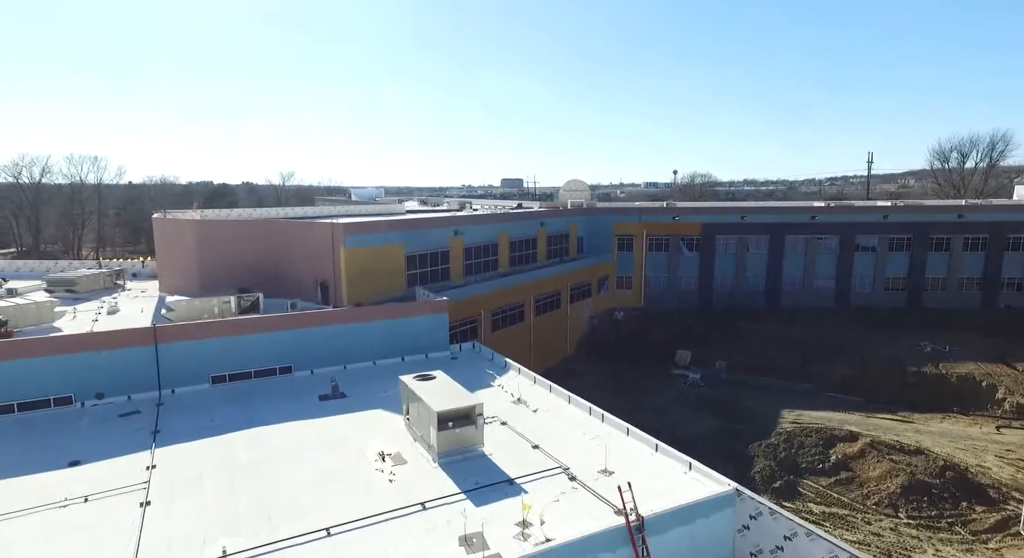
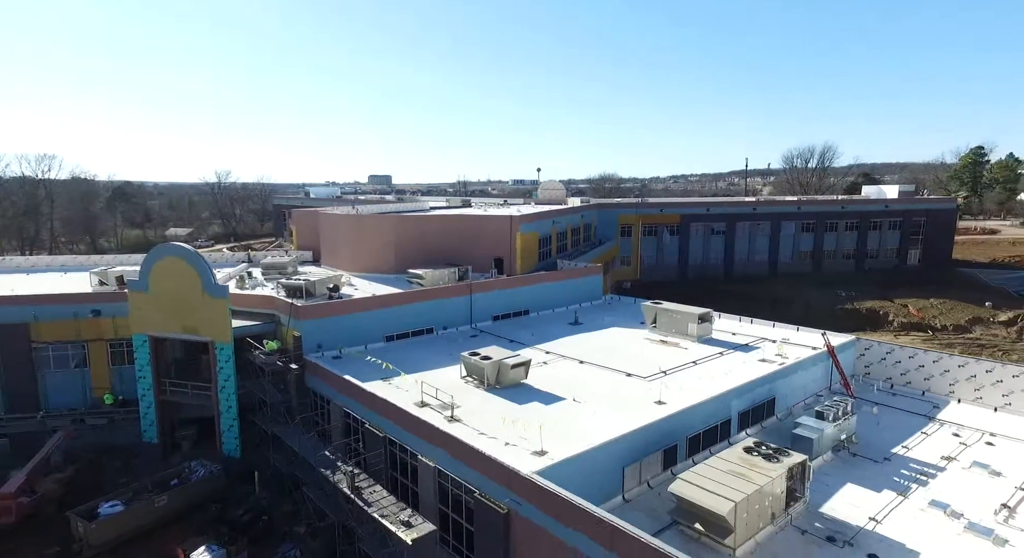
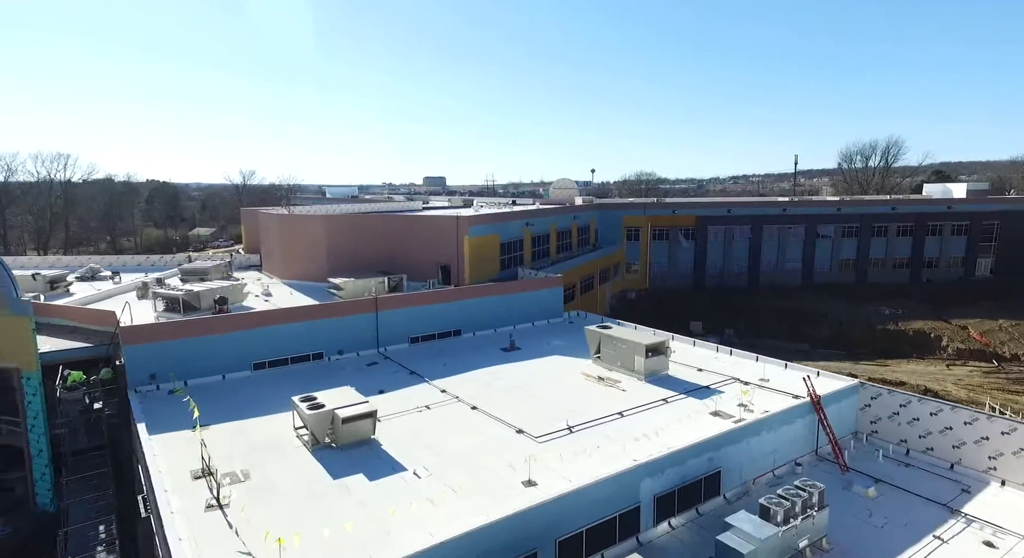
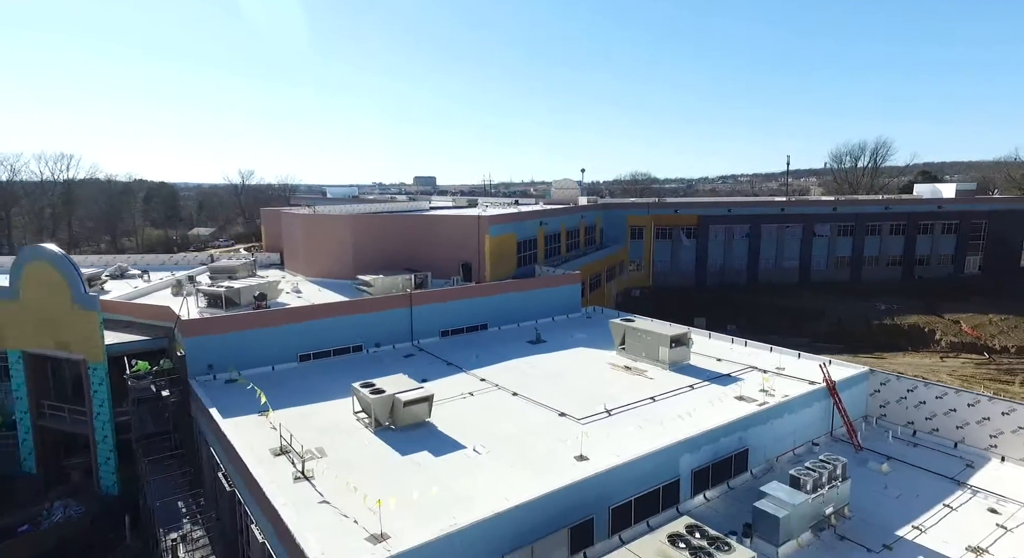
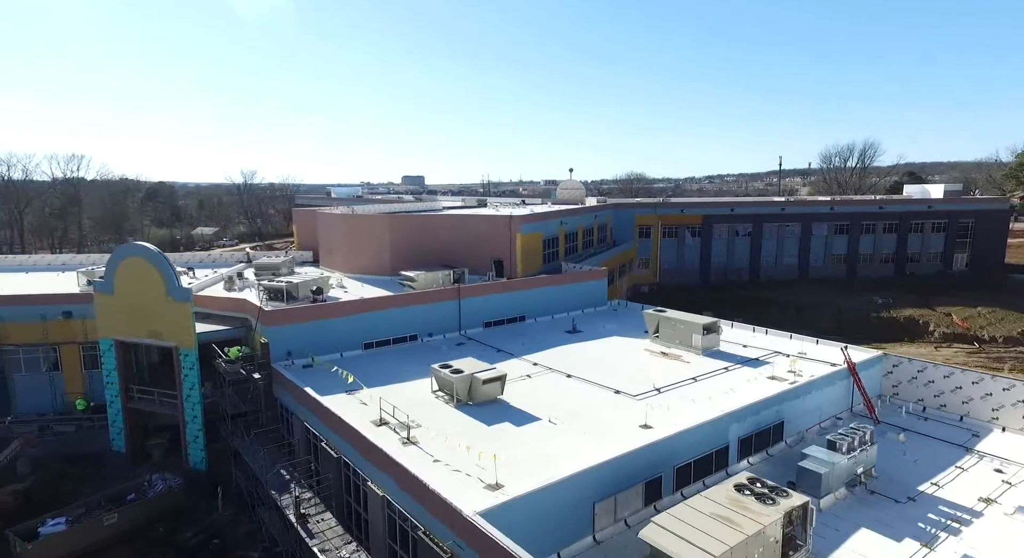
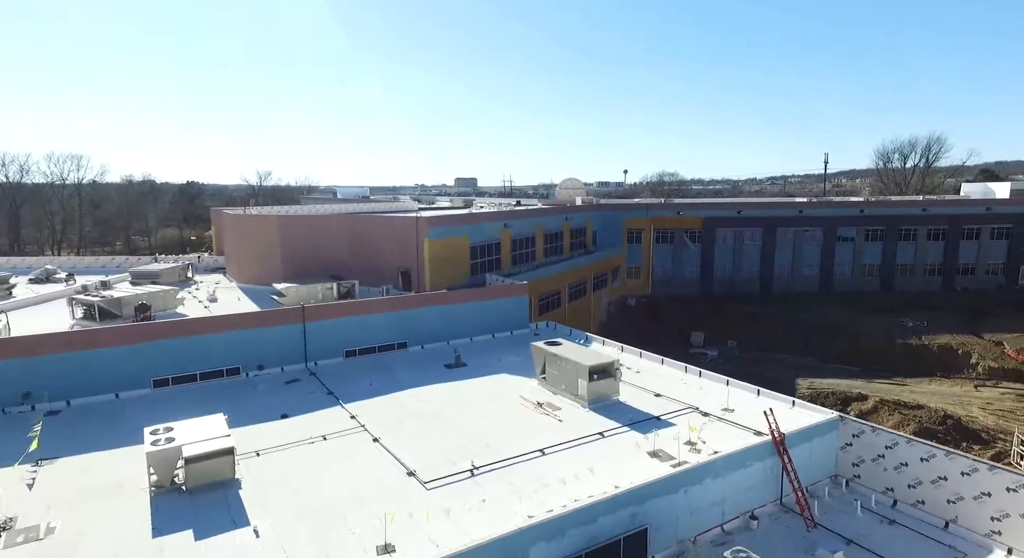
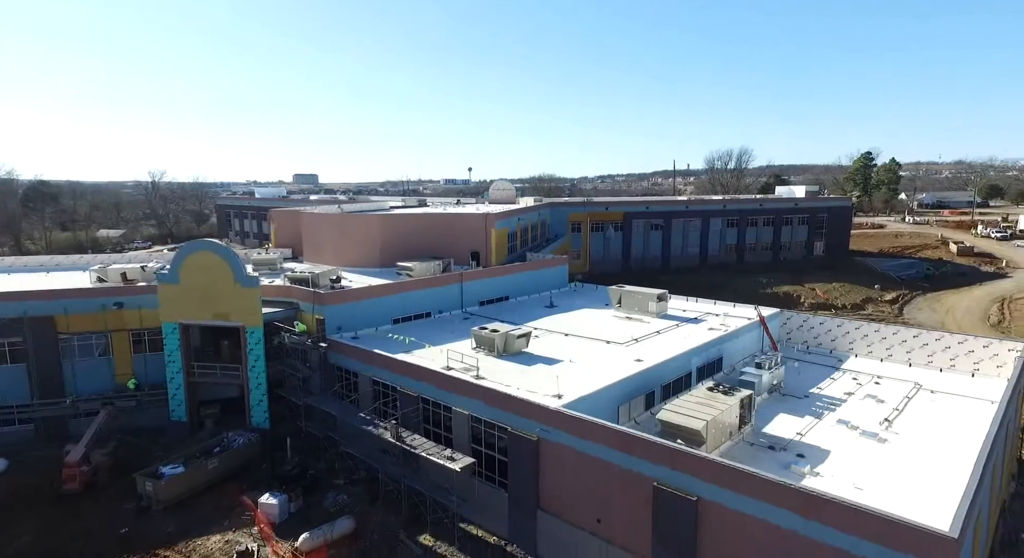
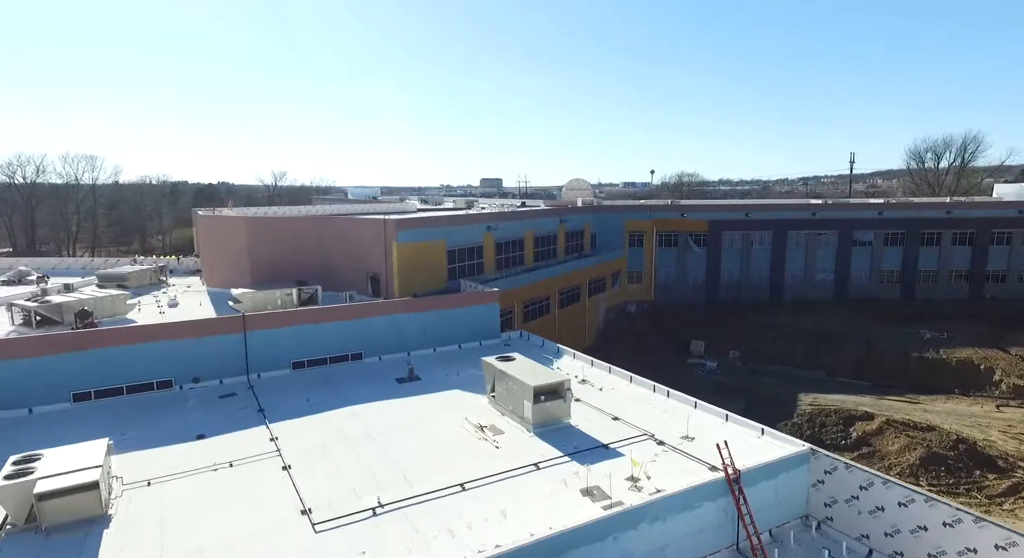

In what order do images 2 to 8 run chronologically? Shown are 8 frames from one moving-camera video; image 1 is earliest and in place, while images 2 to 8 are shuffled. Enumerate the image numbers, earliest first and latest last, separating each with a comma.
8, 6, 3, 4, 5, 2, 7
